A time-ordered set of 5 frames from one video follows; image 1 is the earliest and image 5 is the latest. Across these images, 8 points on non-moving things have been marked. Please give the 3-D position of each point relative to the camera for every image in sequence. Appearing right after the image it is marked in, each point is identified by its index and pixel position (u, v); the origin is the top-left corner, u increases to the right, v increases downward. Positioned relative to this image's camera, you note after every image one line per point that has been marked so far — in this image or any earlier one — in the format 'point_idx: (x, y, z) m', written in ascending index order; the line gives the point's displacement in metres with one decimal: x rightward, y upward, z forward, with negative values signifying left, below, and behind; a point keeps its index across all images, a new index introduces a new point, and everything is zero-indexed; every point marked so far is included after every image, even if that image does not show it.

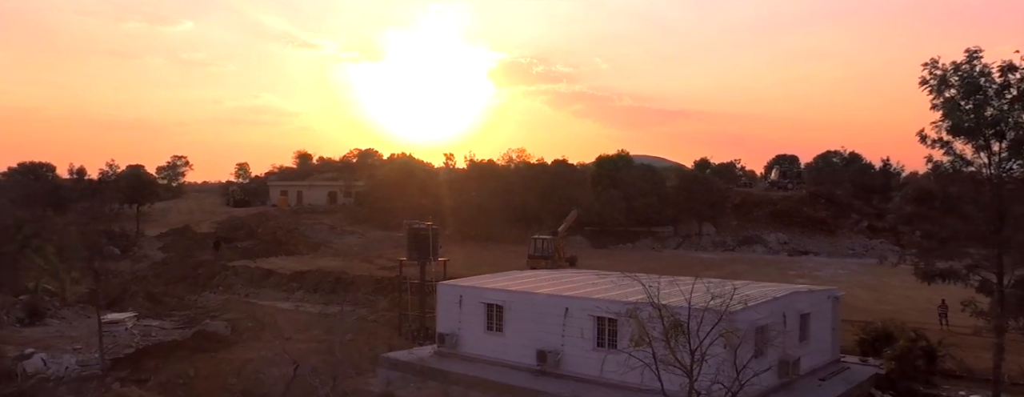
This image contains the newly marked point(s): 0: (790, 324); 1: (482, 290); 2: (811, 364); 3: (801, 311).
0: (+6.2, -2.8, +15.9) m
1: (-0.7, -2.2, +17.5) m
2: (+7.0, -3.9, +16.8) m
3: (+6.7, -2.6, +16.5) m
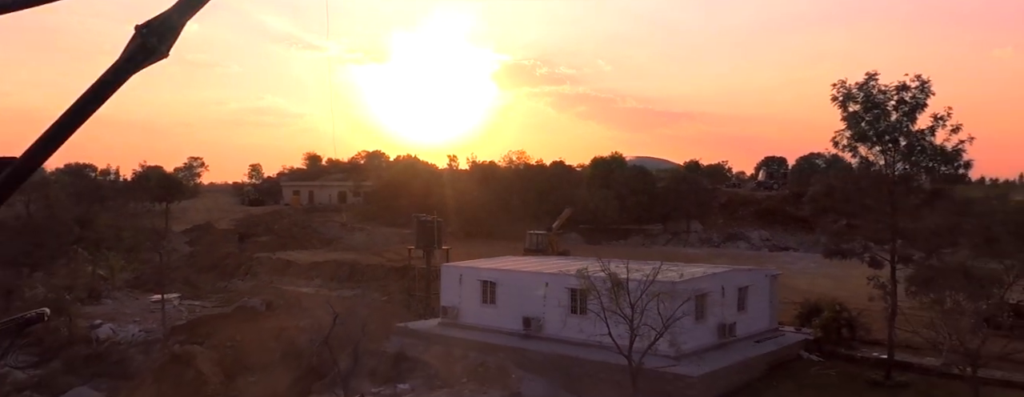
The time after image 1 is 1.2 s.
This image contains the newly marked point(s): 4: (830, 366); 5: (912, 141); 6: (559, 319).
0: (+6.0, -2.7, +19.6) m
1: (-1.0, -2.1, +21.2) m
2: (+6.8, -3.8, +20.4) m
3: (+6.4, -2.4, +20.1) m
4: (+8.8, -4.5, +19.5) m
5: (+10.2, +1.5, +18.2) m
6: (+1.3, -3.3, +19.4) m
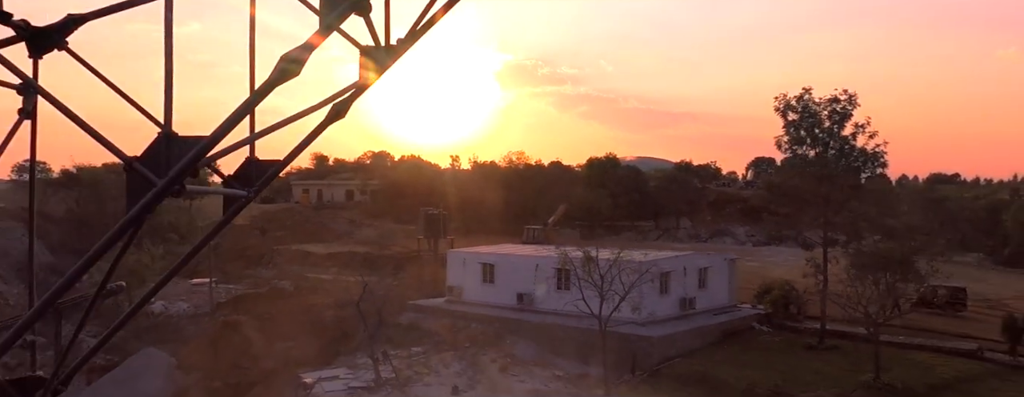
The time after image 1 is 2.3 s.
0: (+5.8, -2.5, +23.2) m
1: (-1.1, -1.9, +24.9) m
2: (+6.6, -3.6, +24.1) m
3: (+6.3, -2.3, +23.8) m
4: (+8.7, -4.4, +23.2) m
5: (+10.1, +1.6, +21.9) m
6: (+1.1, -3.1, +23.1) m
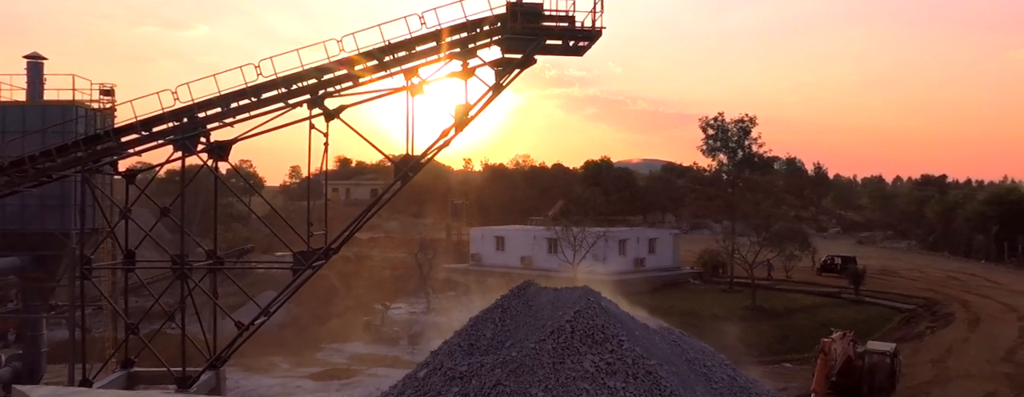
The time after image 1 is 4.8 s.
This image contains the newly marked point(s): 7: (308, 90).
0: (+6.1, -2.1, +33.2) m
1: (-0.9, -1.5, +34.9) m
2: (+6.9, -3.1, +34.0) m
3: (+6.5, -1.8, +33.7) m
4: (+8.9, -3.9, +33.1) m
5: (+10.3, +2.1, +31.8) m
6: (+1.4, -2.7, +33.1) m
7: (-4.5, +2.4, +15.7) m
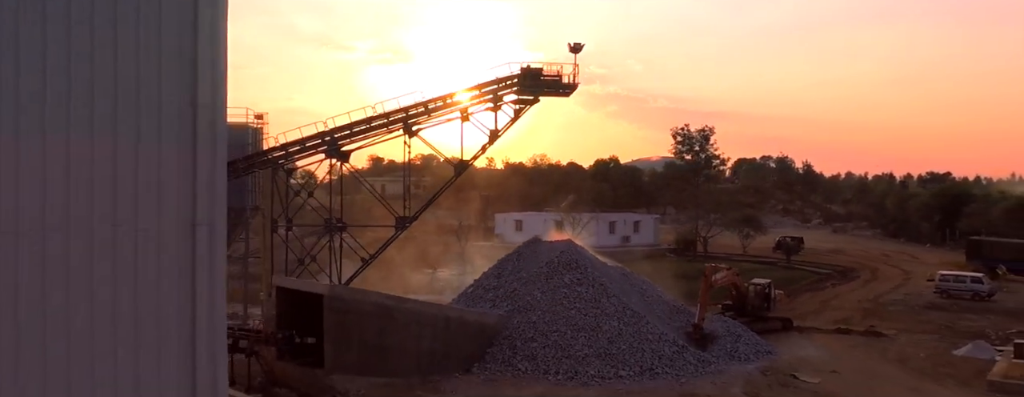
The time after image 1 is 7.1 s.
0: (+7.0, -1.5, +43.1) m
1: (+0.1, -1.0, +45.1) m
2: (+7.8, -2.6, +44.0) m
3: (+7.5, -1.3, +43.7) m
4: (+9.8, -3.4, +43.0) m
5: (+11.2, +2.6, +41.6) m
6: (+2.3, -2.1, +43.2) m
7: (-4.1, +2.8, +26.0) m
